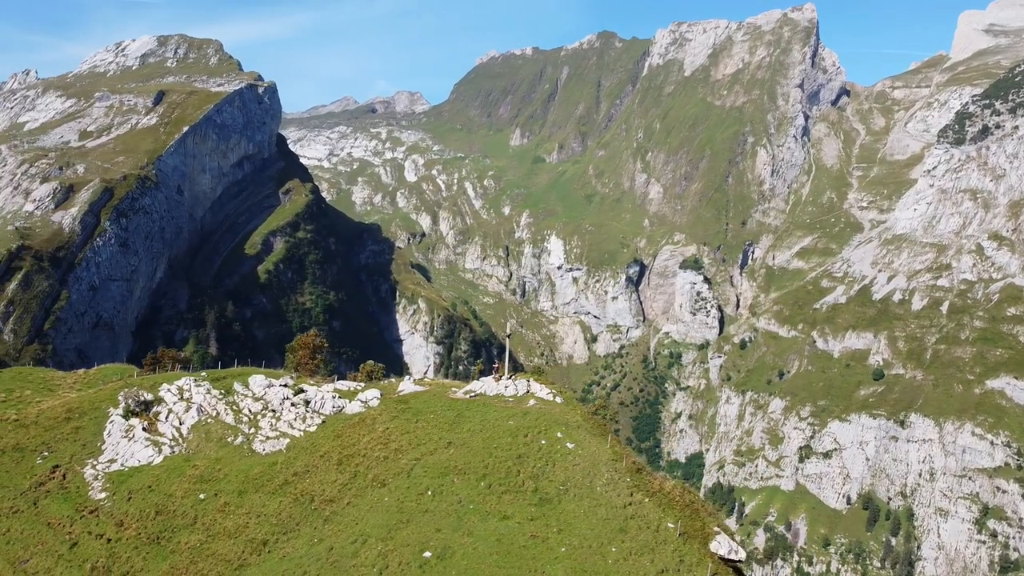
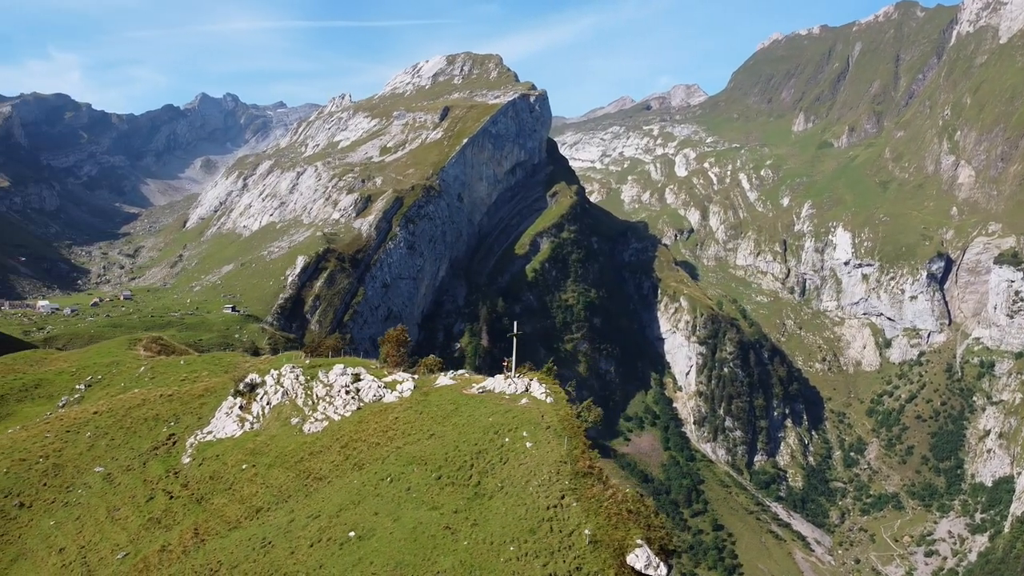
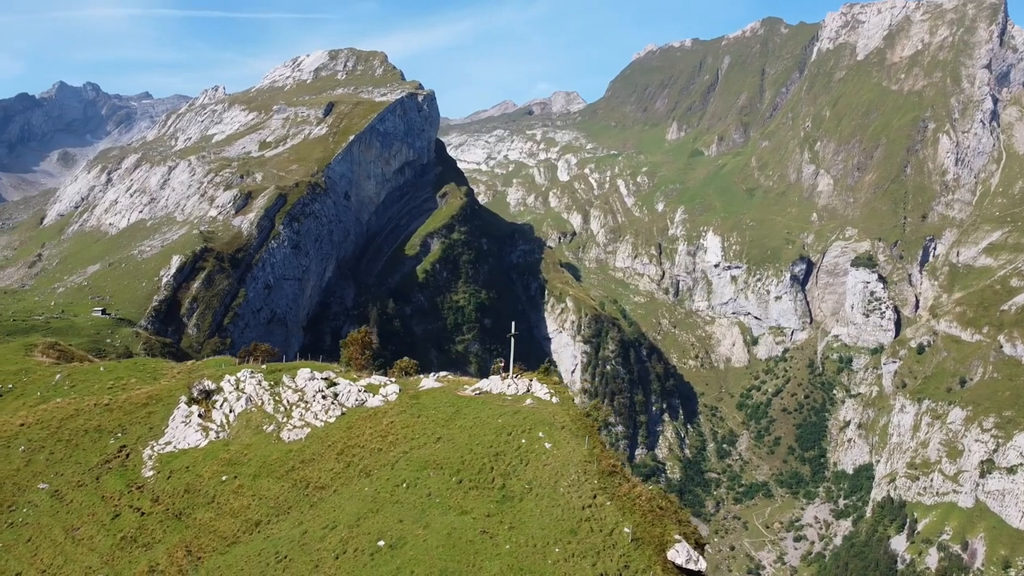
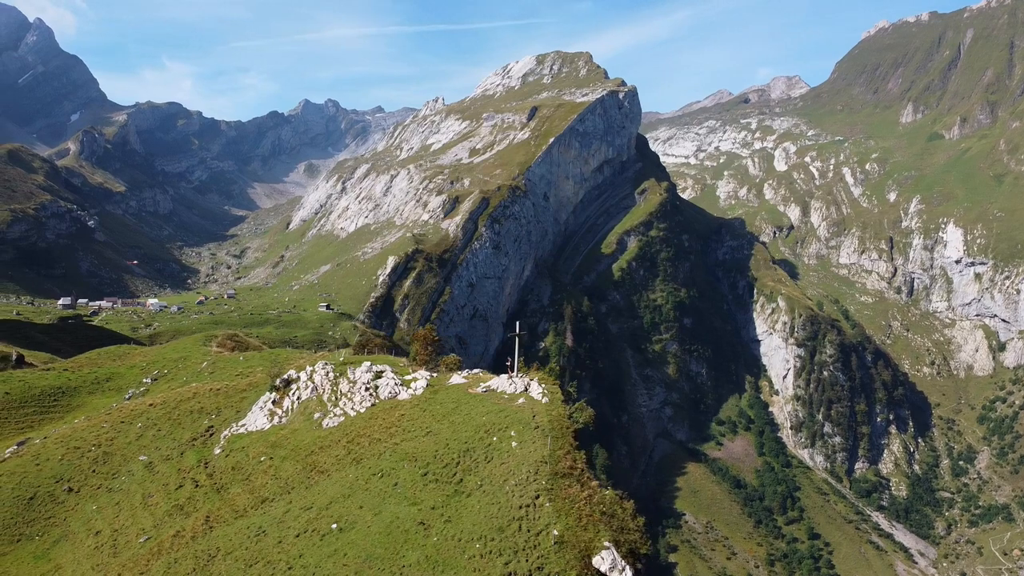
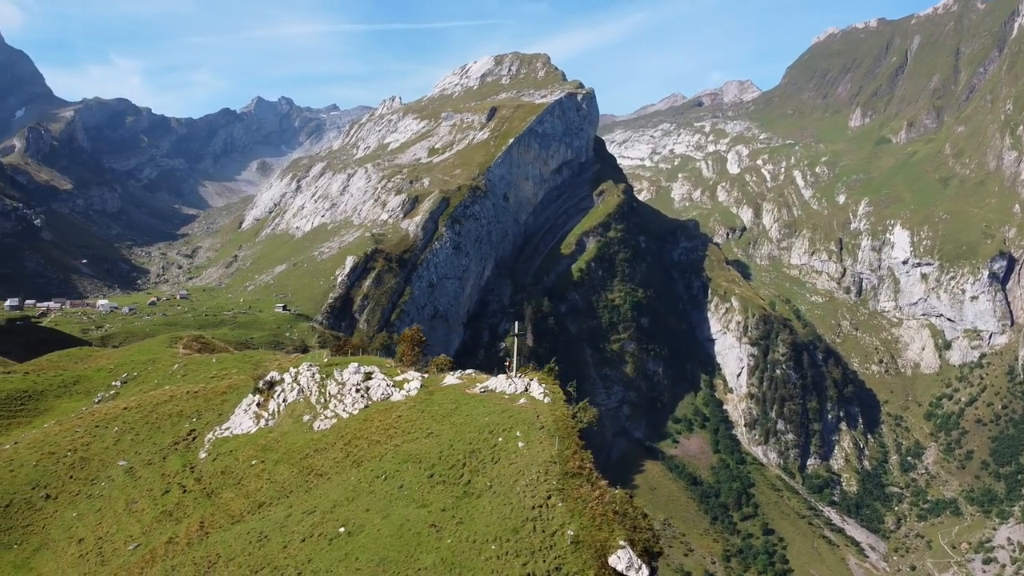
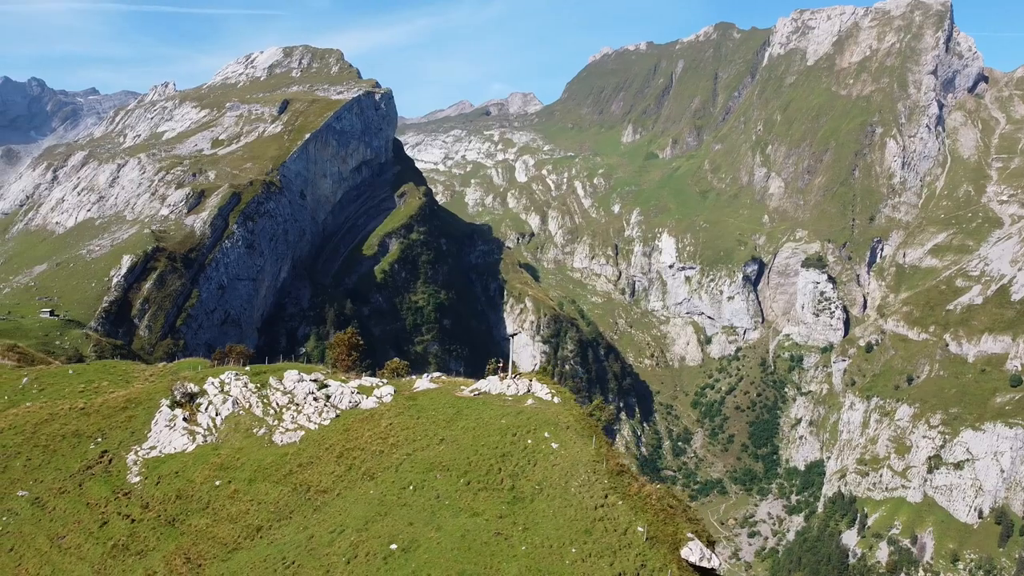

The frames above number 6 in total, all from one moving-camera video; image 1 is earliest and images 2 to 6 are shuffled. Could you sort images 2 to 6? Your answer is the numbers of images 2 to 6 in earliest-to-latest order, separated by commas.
6, 3, 2, 5, 4
